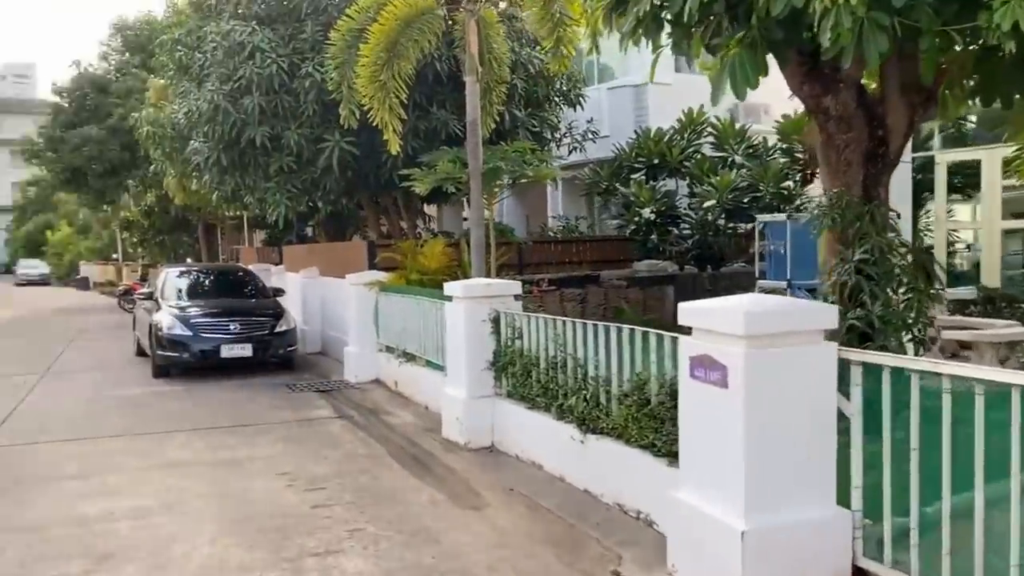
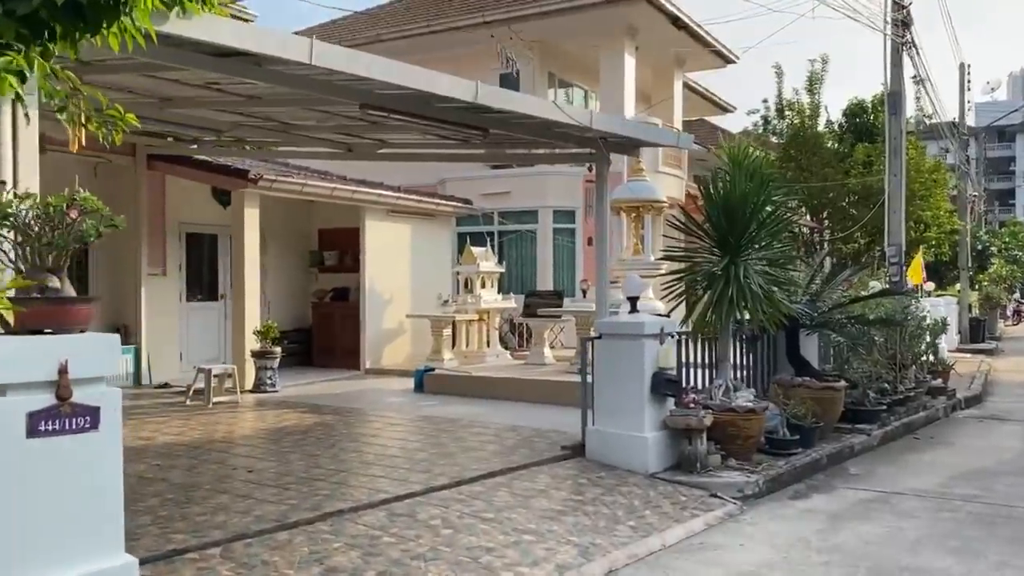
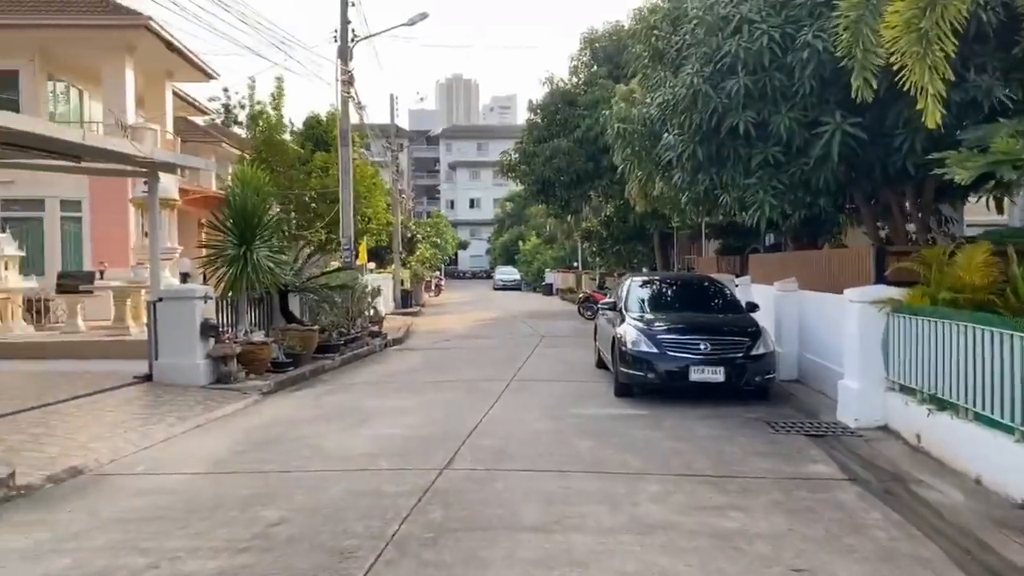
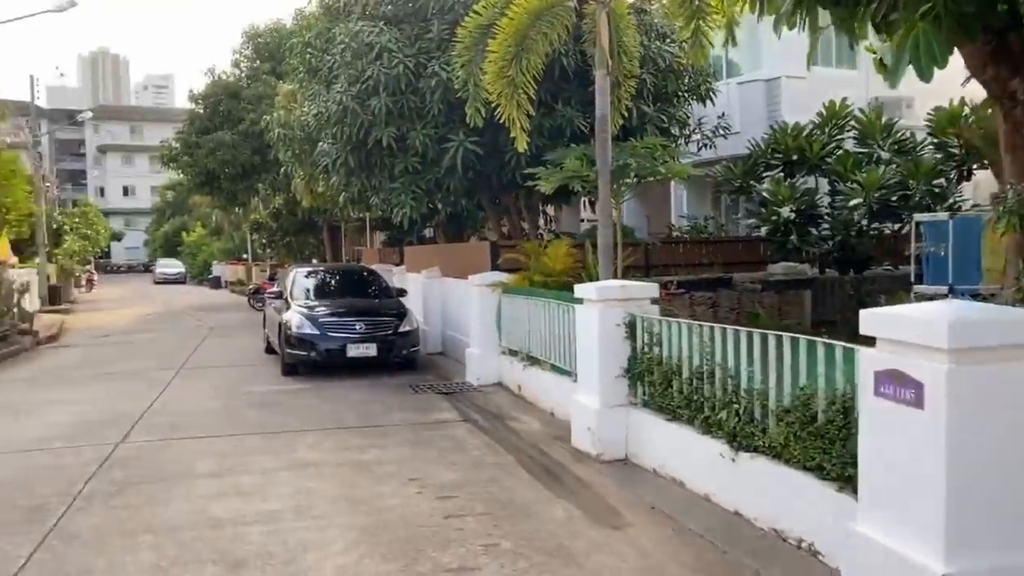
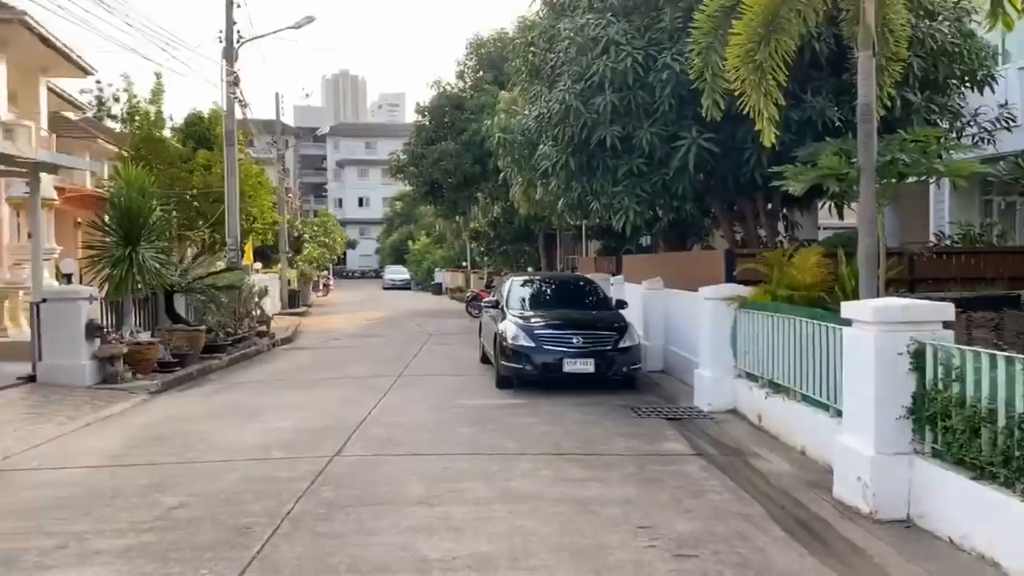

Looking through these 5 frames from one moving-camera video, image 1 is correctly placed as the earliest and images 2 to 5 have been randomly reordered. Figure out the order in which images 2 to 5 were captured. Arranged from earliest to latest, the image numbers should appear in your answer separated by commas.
4, 5, 3, 2
